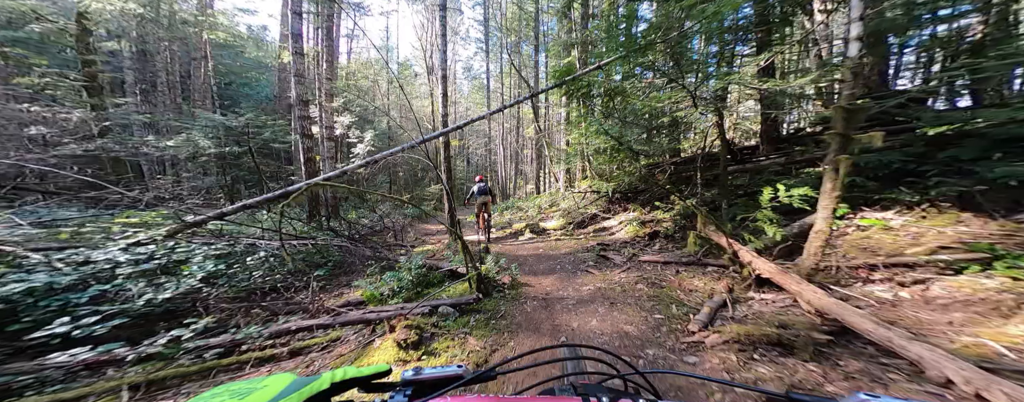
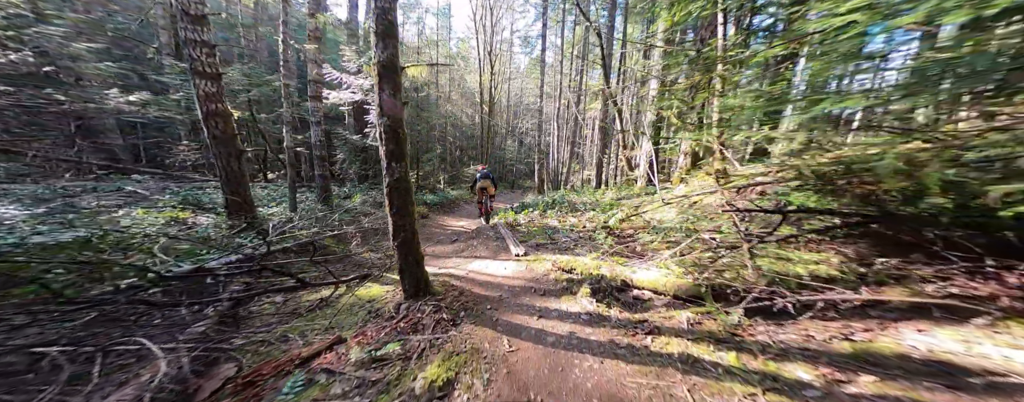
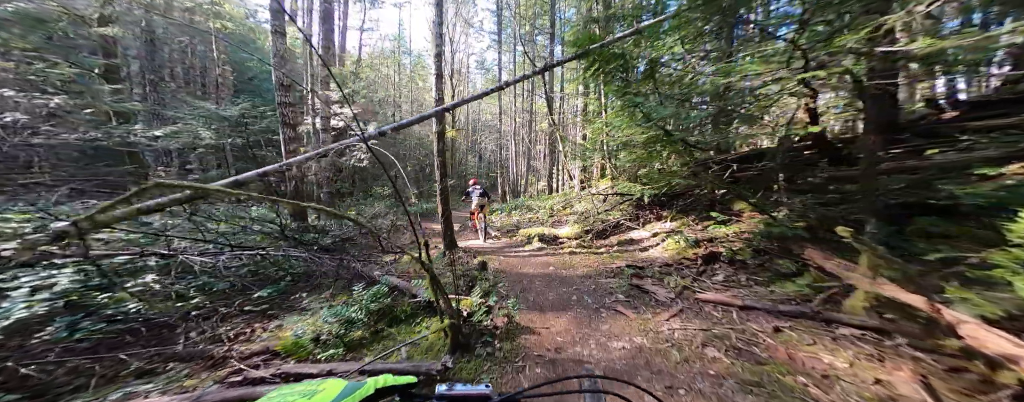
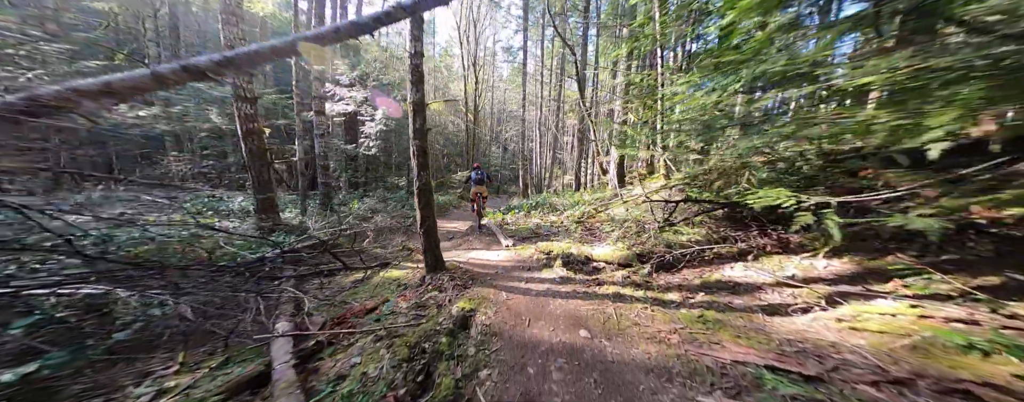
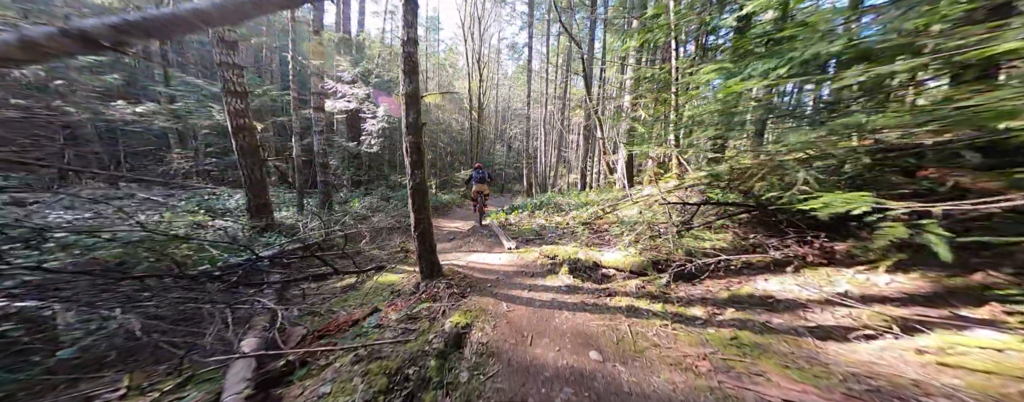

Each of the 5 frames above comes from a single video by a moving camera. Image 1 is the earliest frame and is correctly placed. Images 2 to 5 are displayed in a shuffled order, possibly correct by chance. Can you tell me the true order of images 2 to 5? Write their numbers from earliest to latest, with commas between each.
3, 4, 5, 2
